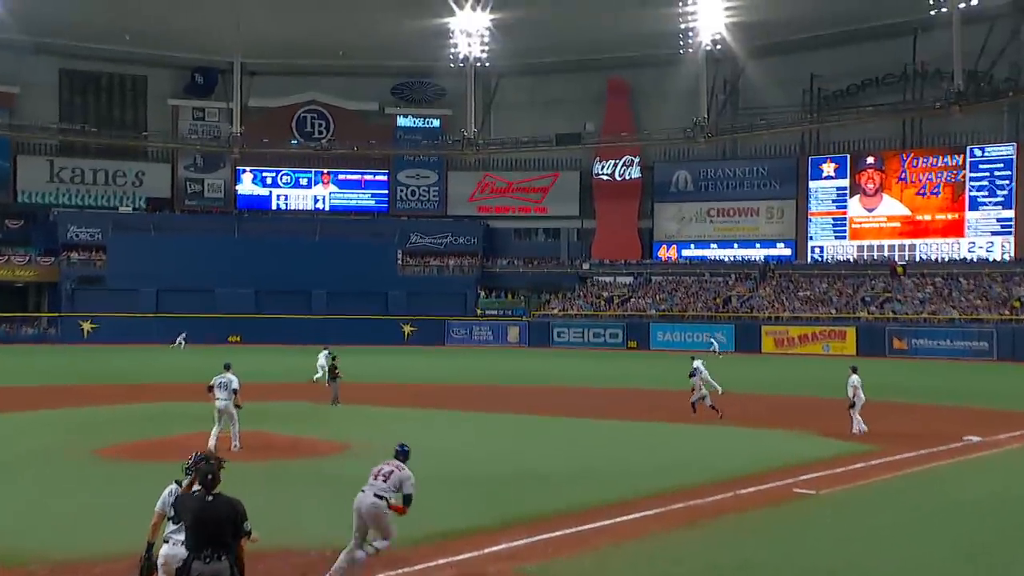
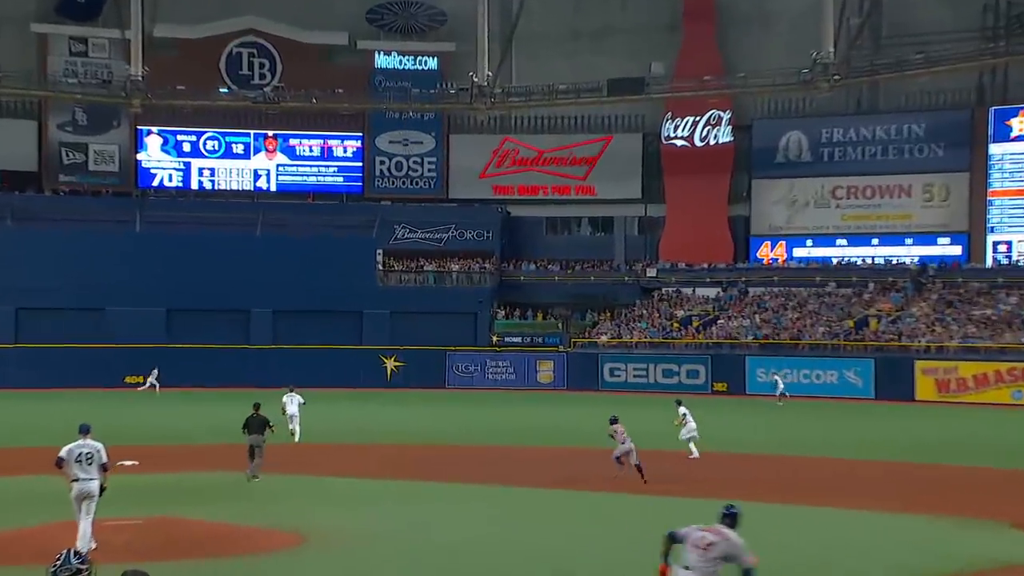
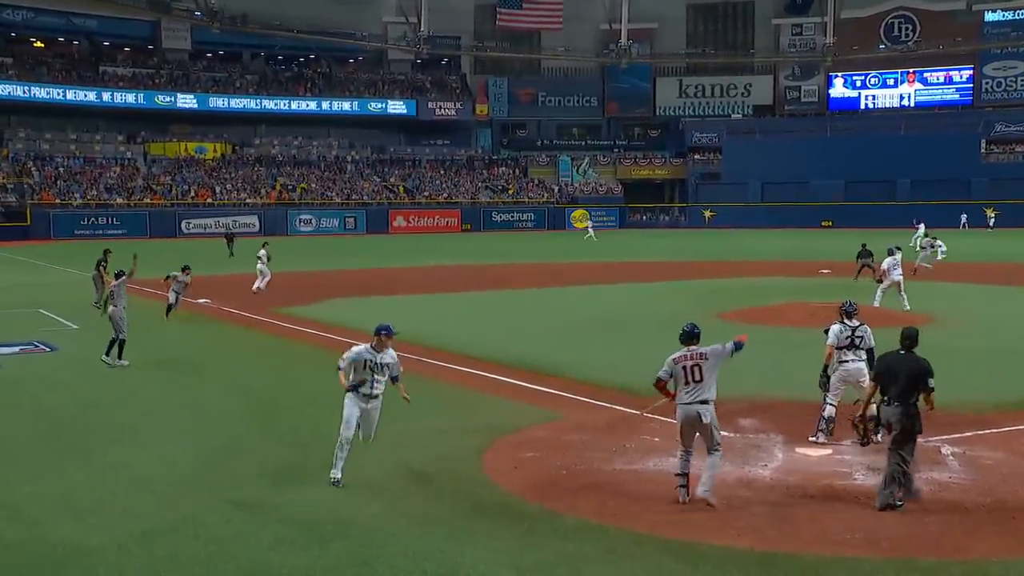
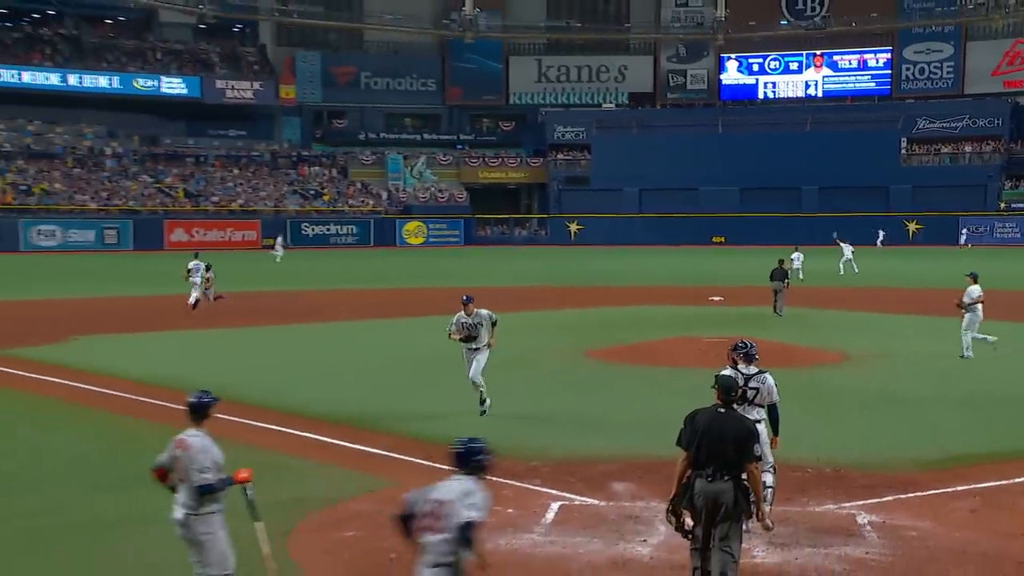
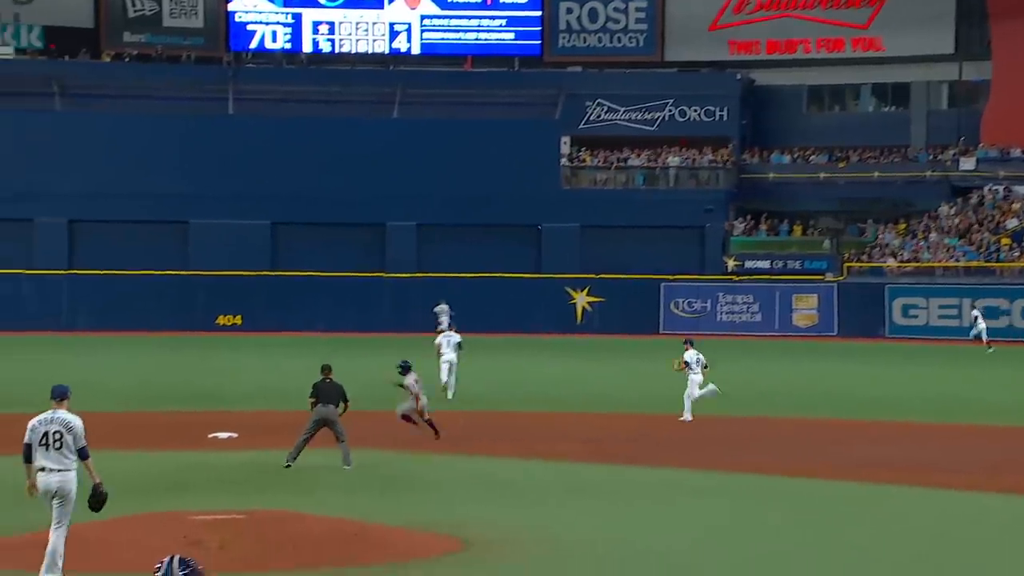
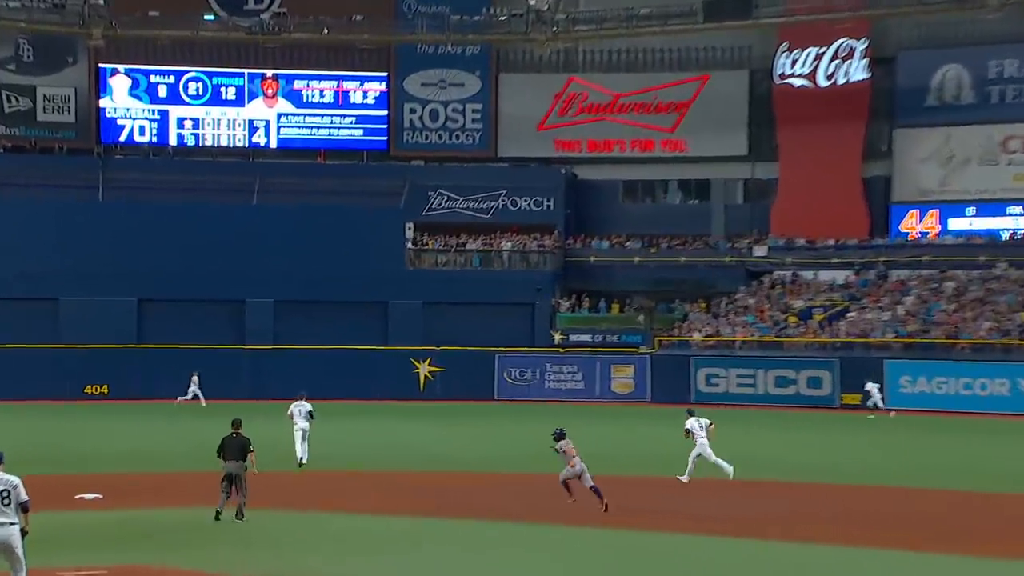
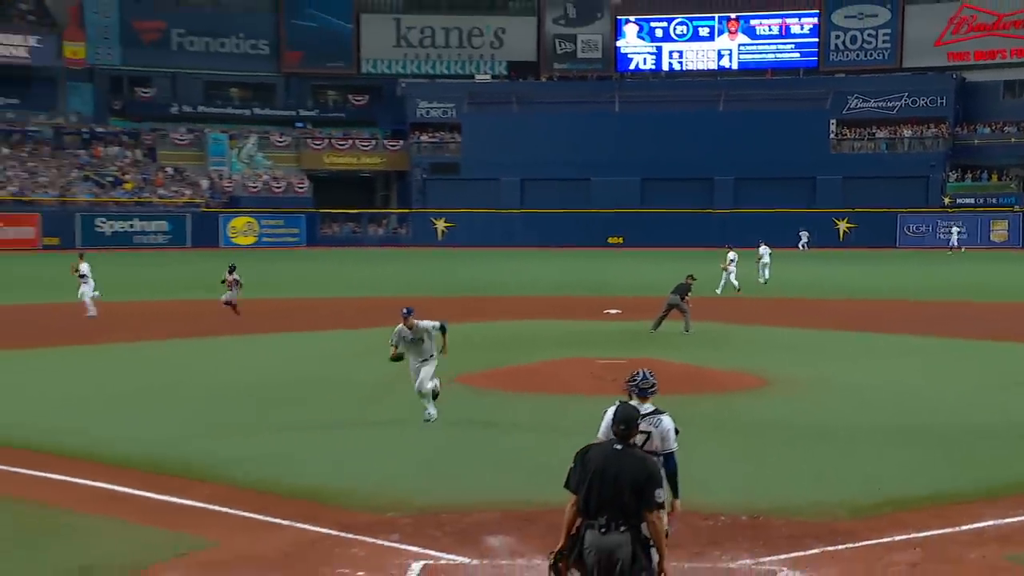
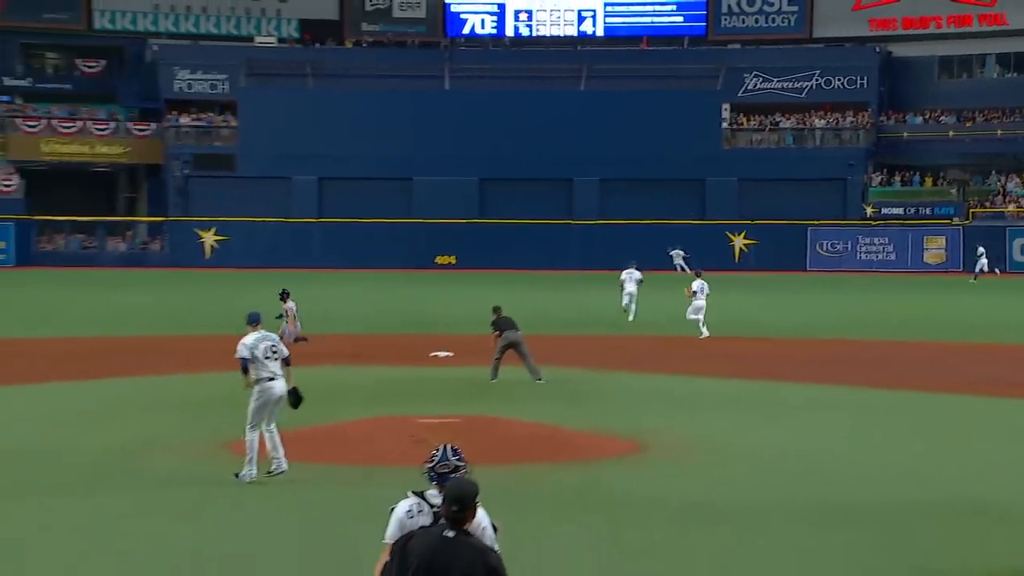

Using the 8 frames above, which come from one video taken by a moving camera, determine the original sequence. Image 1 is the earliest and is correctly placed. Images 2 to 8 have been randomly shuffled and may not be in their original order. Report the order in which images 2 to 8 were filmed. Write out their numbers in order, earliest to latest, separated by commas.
2, 6, 5, 8, 7, 4, 3
